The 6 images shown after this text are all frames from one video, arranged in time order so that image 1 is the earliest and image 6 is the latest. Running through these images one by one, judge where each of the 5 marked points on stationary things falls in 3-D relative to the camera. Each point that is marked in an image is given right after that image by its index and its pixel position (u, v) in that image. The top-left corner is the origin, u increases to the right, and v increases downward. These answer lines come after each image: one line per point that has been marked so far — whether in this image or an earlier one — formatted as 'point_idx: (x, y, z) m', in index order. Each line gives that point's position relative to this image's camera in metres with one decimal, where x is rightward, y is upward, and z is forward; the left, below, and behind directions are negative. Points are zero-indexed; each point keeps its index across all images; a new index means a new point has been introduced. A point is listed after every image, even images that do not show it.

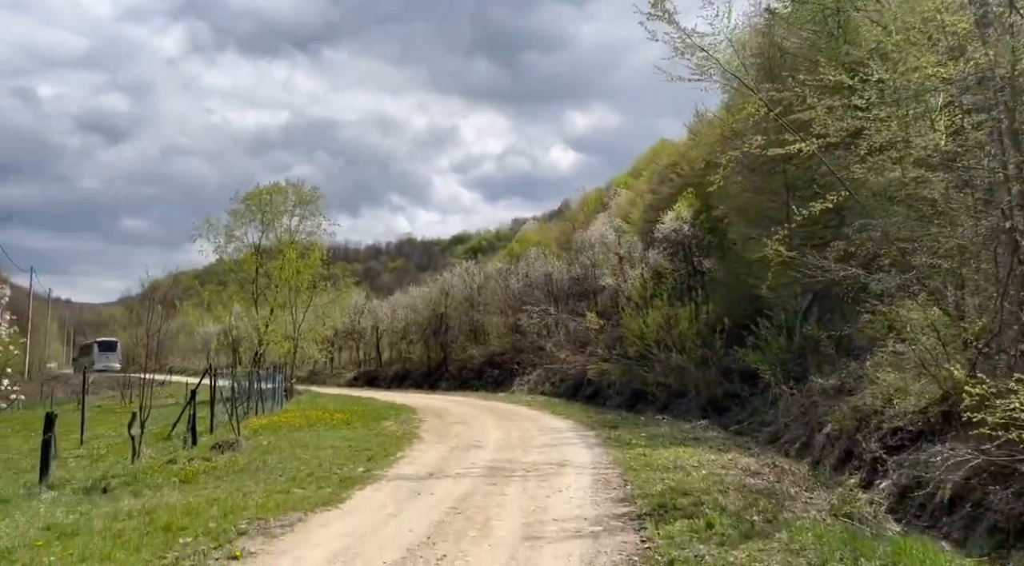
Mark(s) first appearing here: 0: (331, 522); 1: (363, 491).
0: (-2.0, -2.7, +9.9) m
1: (-2.0, -2.8, +11.8) m
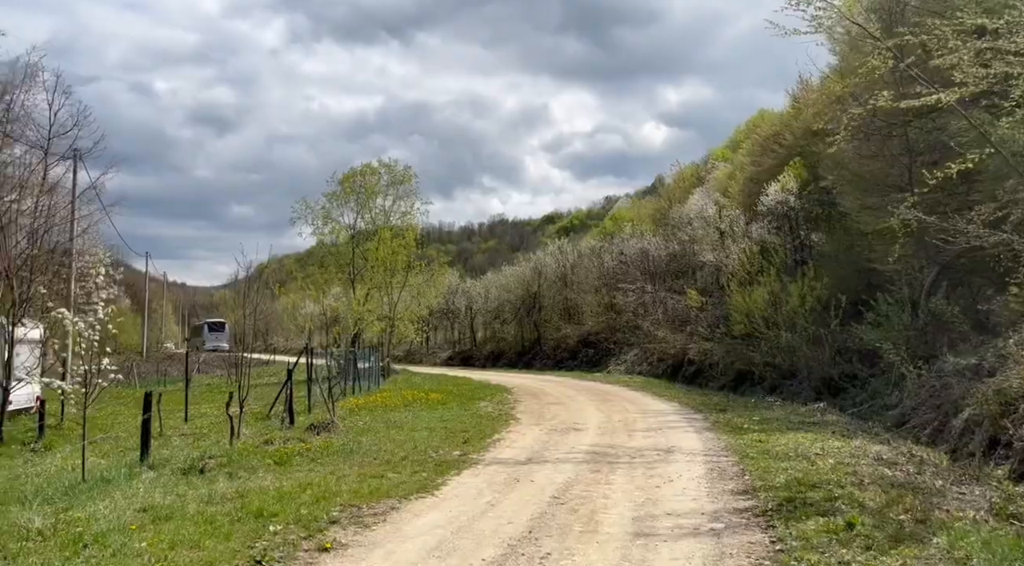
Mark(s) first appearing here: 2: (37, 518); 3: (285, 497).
0: (-0.9, -2.4, +9.4) m
1: (-0.7, -2.5, +11.3) m
2: (-5.9, -2.9, +11.1) m
3: (-2.7, -2.6, +10.6) m
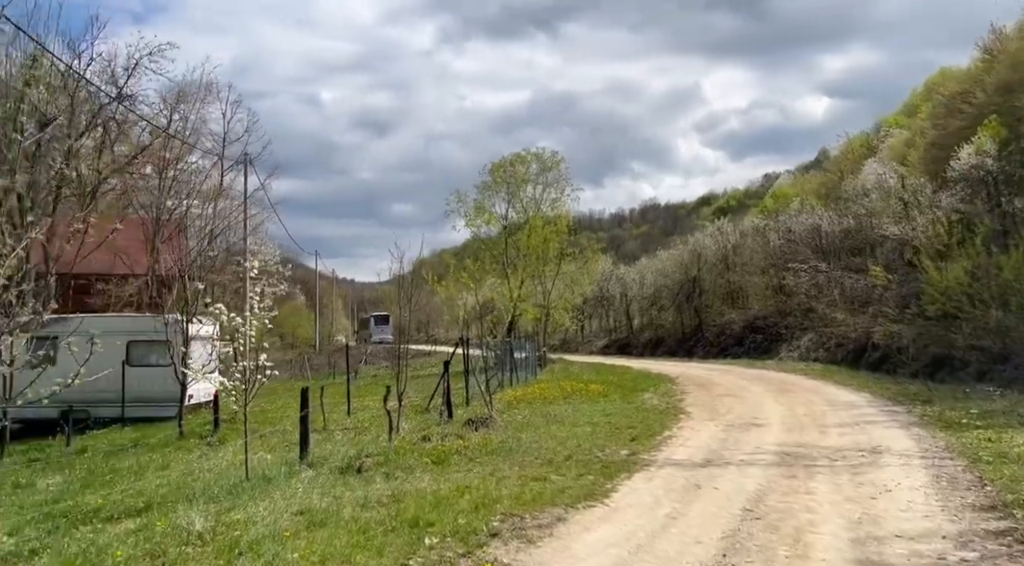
0: (+0.8, -2.2, +8.3) m
1: (+1.3, -2.3, +10.1) m
2: (-3.8, -2.9, +10.9) m
3: (-0.8, -2.4, +9.8) m
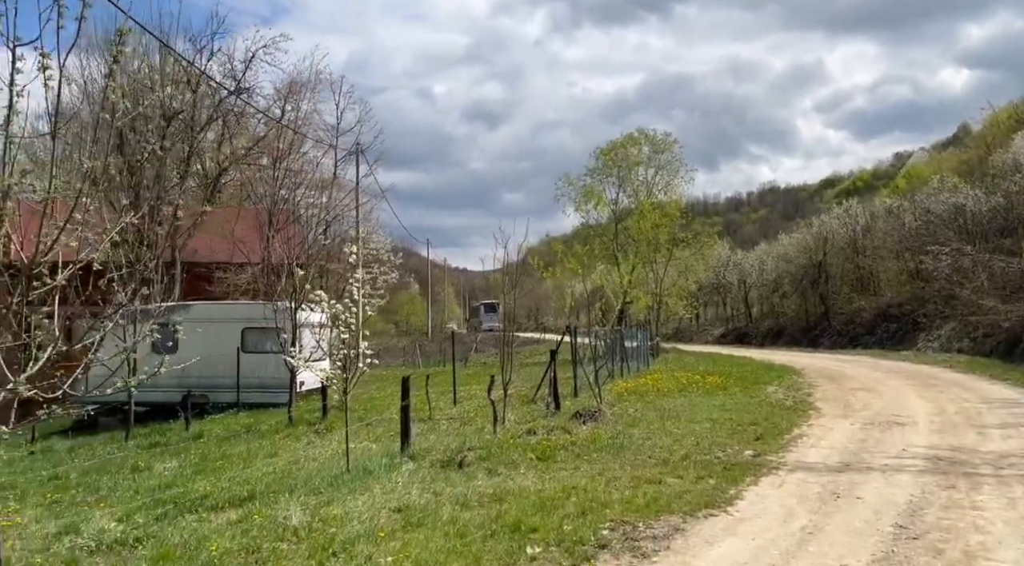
0: (+1.7, -2.1, +7.3) m
1: (+2.5, -2.1, +9.1) m
2: (-2.6, -2.7, +10.4) m
3: (+0.4, -2.2, +9.0) m
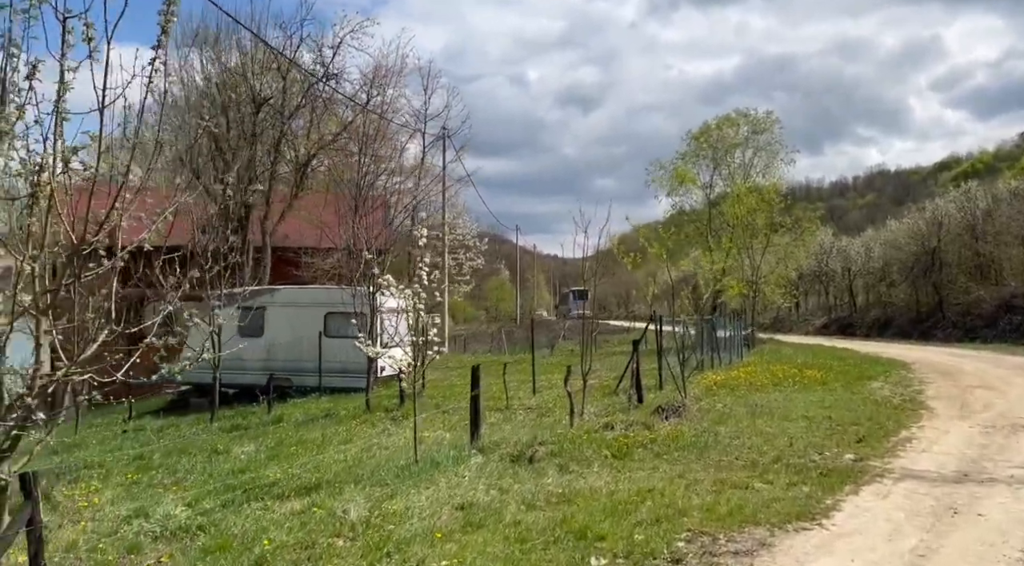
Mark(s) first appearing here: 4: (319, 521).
0: (+2.1, -2.0, +6.3) m
1: (+3.1, -1.9, +8.0) m
2: (-1.8, -2.5, +9.9) m
3: (+1.0, -2.1, +8.1) m
4: (-2.1, -2.6, +9.9) m
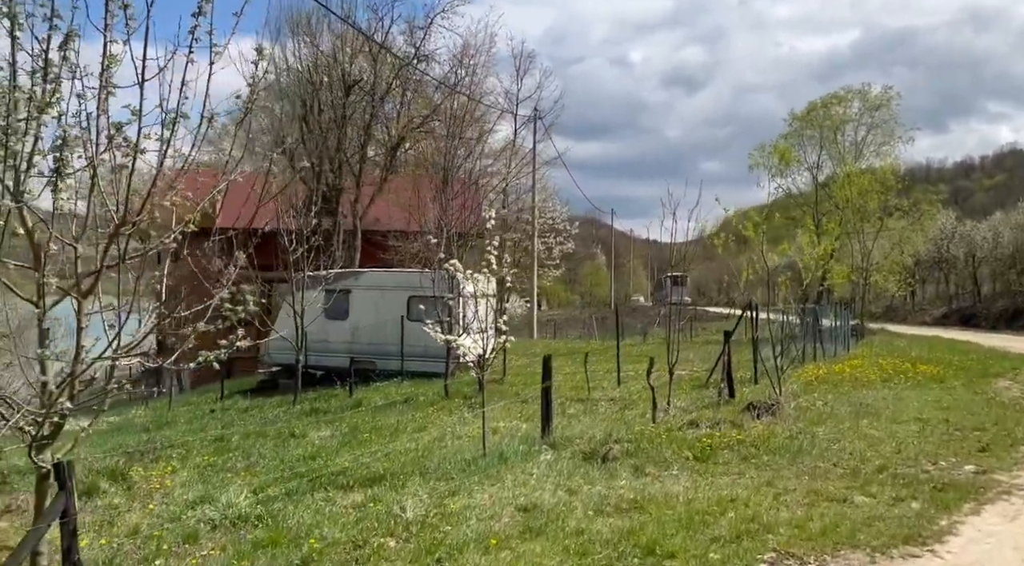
0: (+2.4, -1.9, +5.3) m
1: (+3.6, -1.8, +6.8) m
2: (-1.0, -2.3, +9.3) m
3: (+1.5, -1.9, +7.2) m
4: (-1.4, -2.4, +9.3) m
